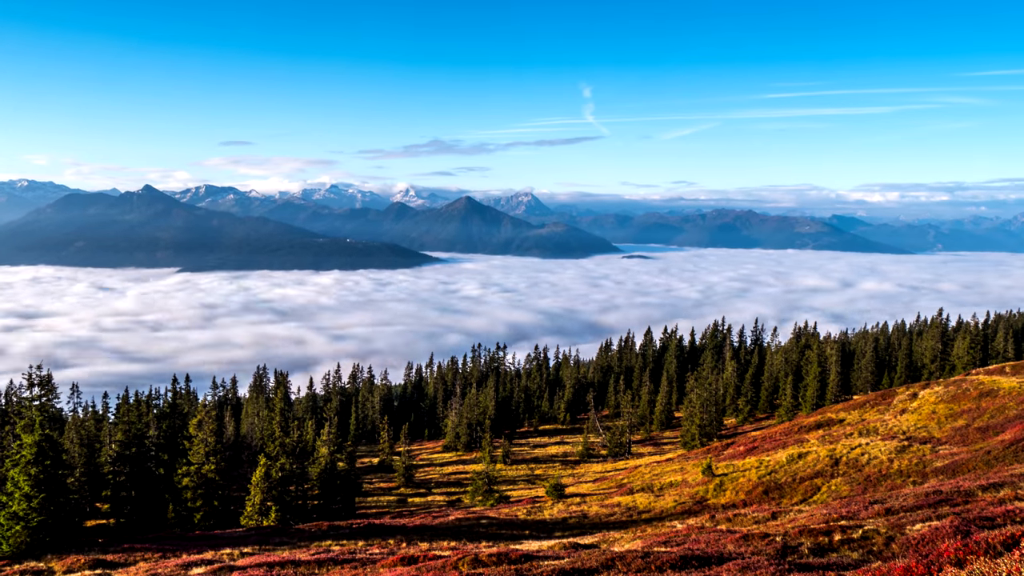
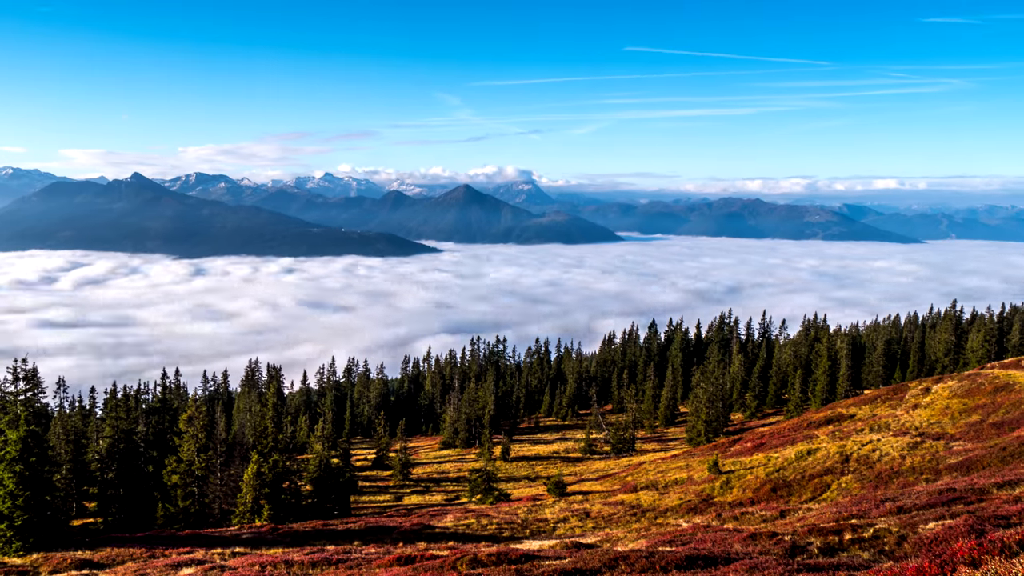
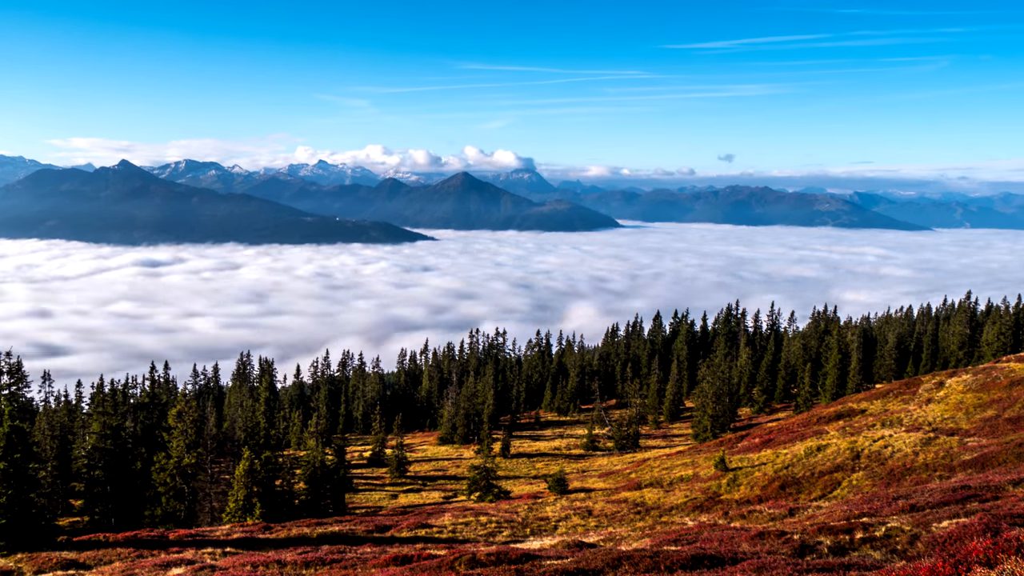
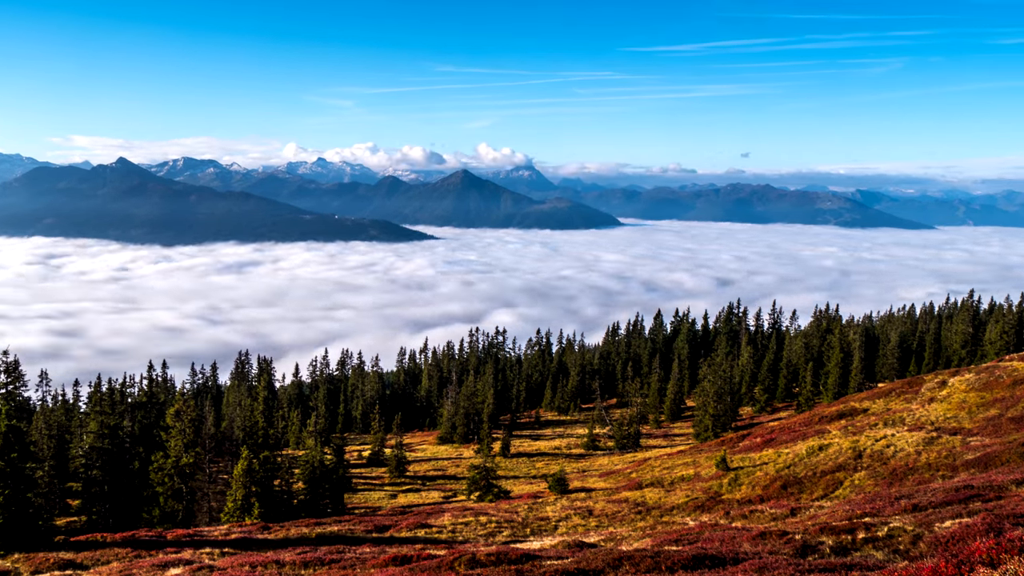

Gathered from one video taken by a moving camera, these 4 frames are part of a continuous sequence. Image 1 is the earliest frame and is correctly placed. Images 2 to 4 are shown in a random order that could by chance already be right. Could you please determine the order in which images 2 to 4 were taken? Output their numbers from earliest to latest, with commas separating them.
2, 3, 4
